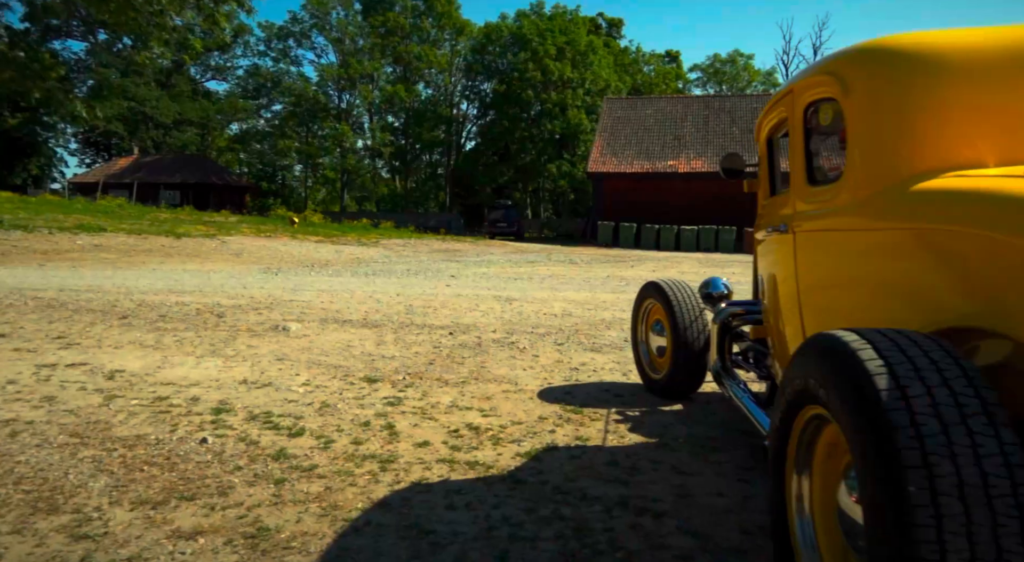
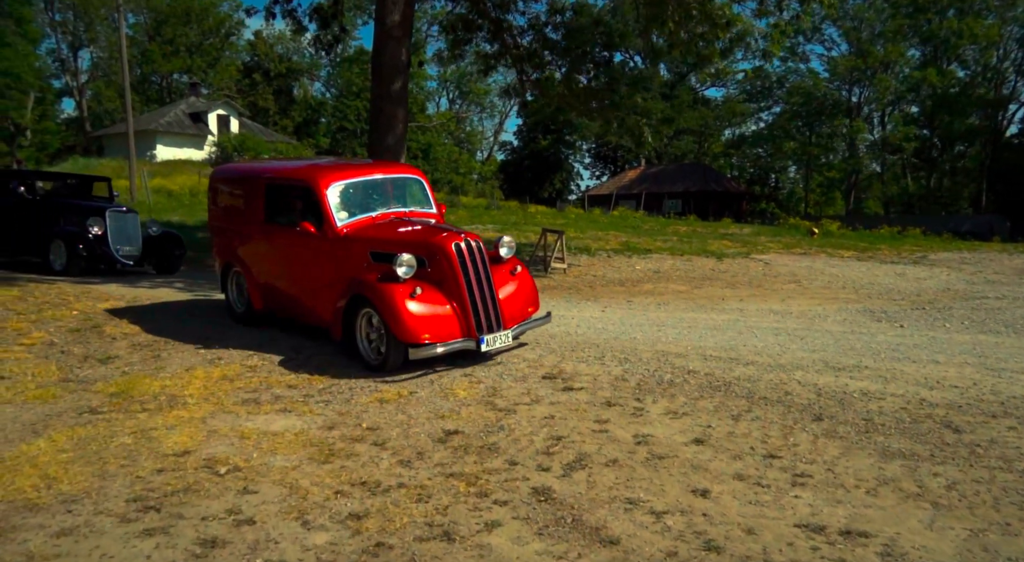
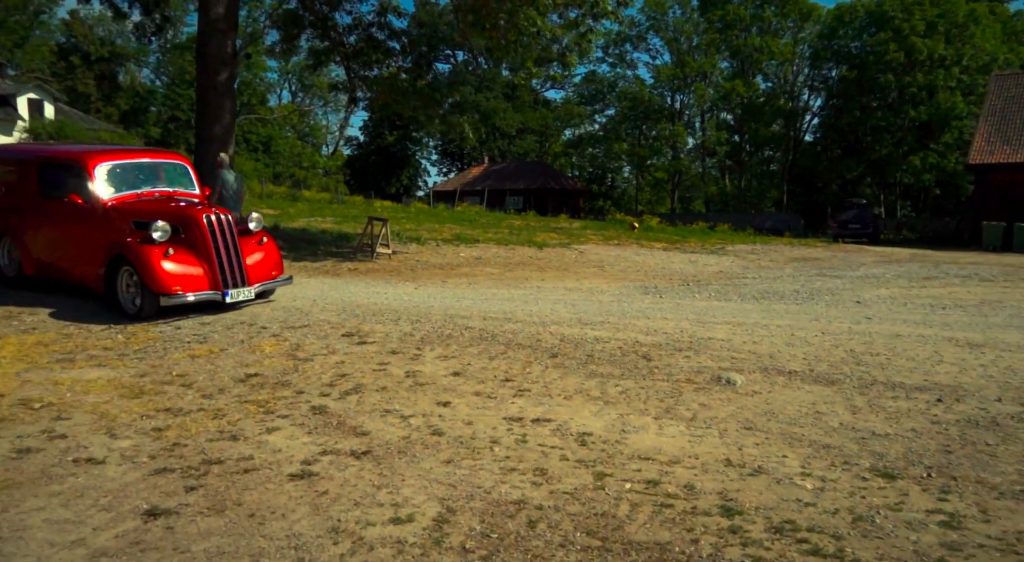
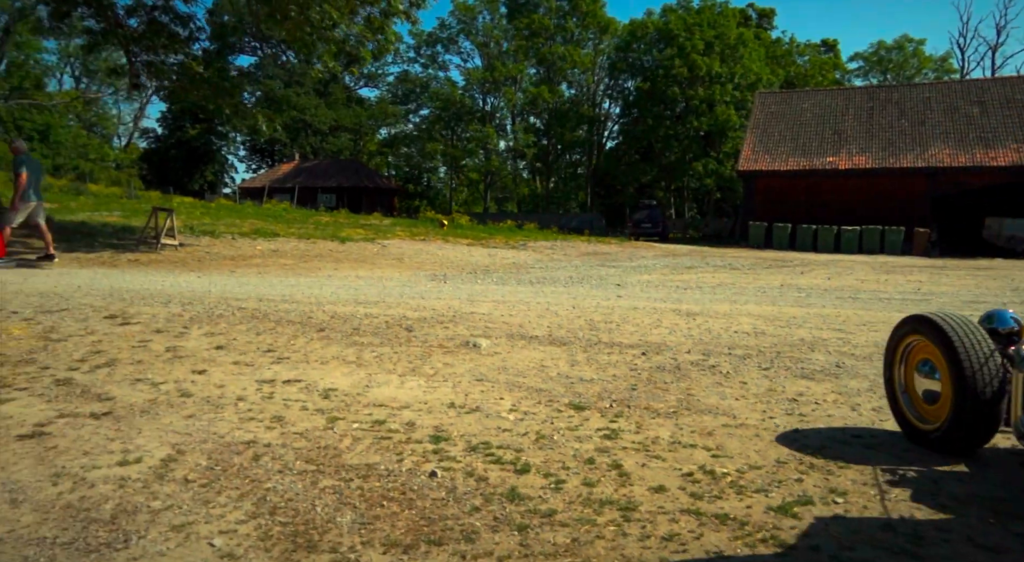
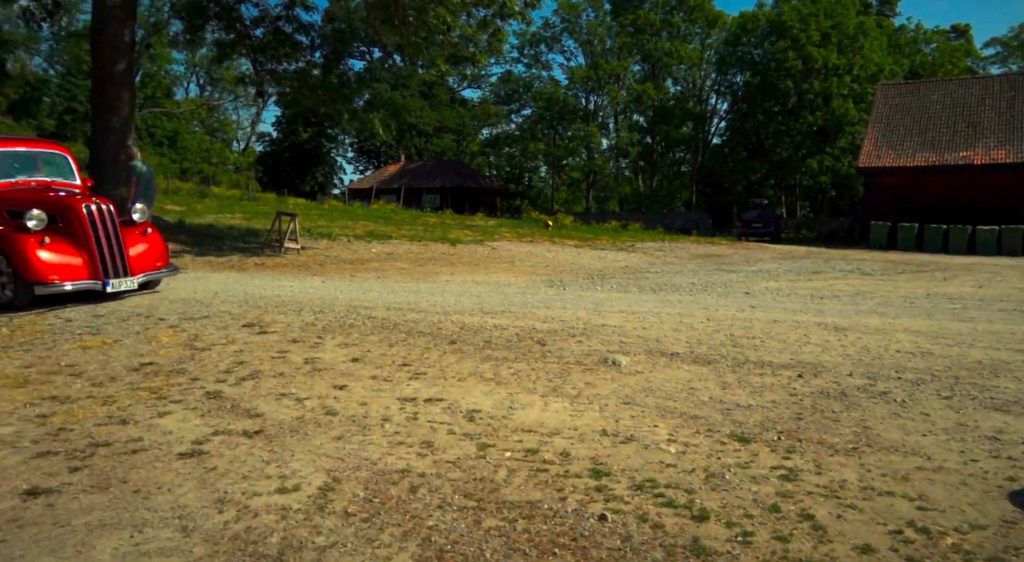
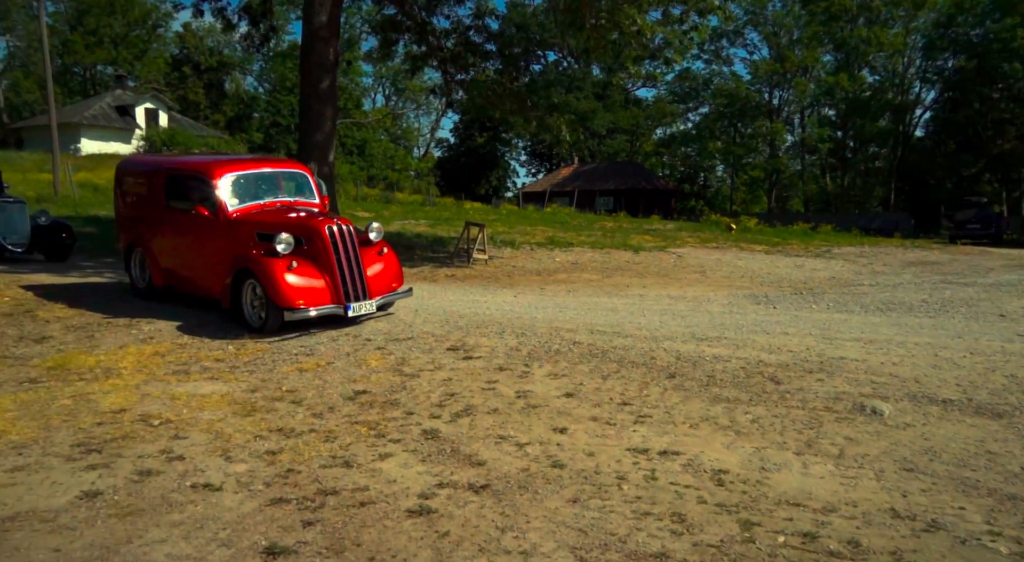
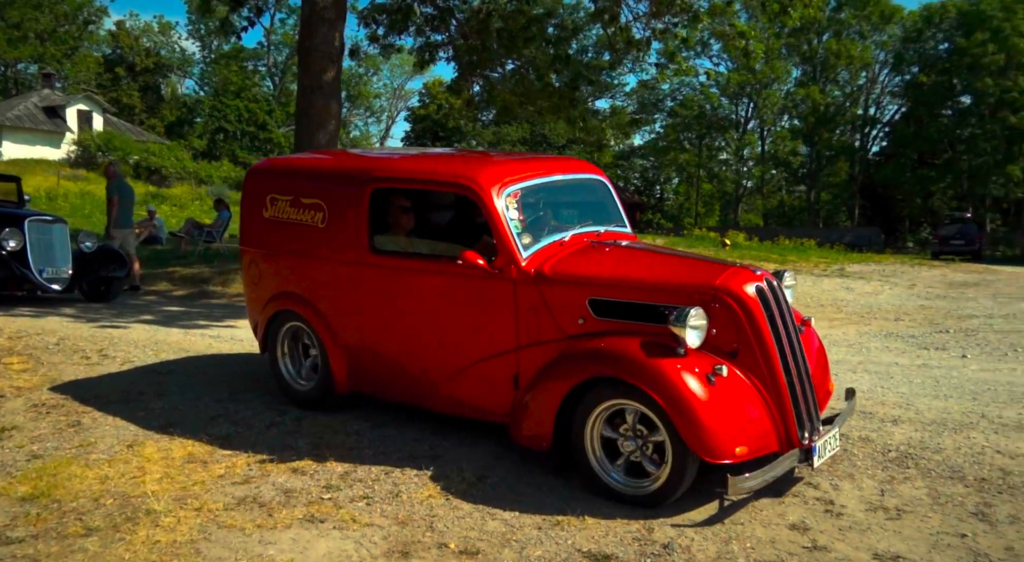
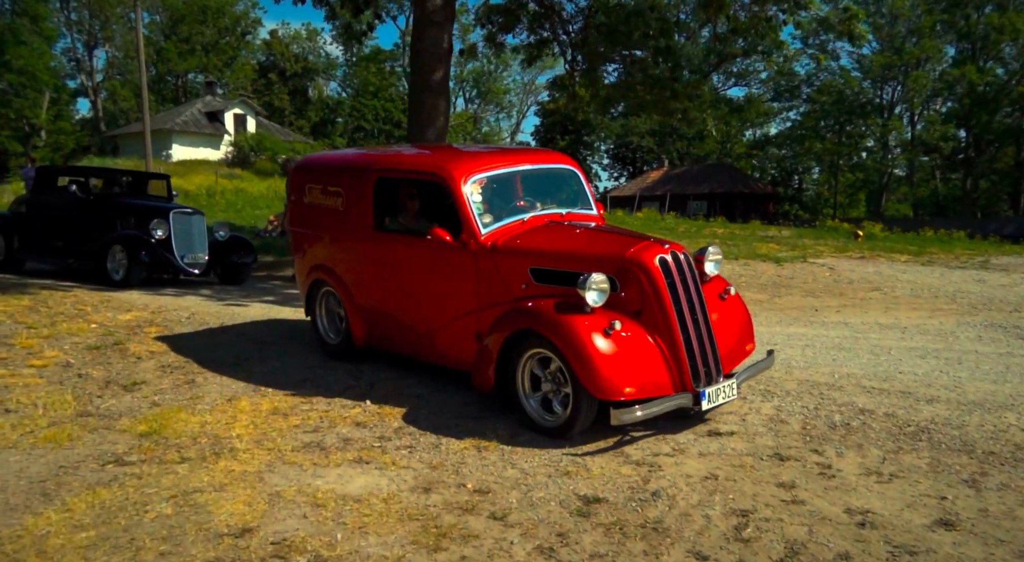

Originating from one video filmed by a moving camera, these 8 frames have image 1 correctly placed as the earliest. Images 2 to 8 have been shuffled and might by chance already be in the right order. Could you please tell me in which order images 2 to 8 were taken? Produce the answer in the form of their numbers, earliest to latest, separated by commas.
4, 5, 3, 6, 2, 8, 7
